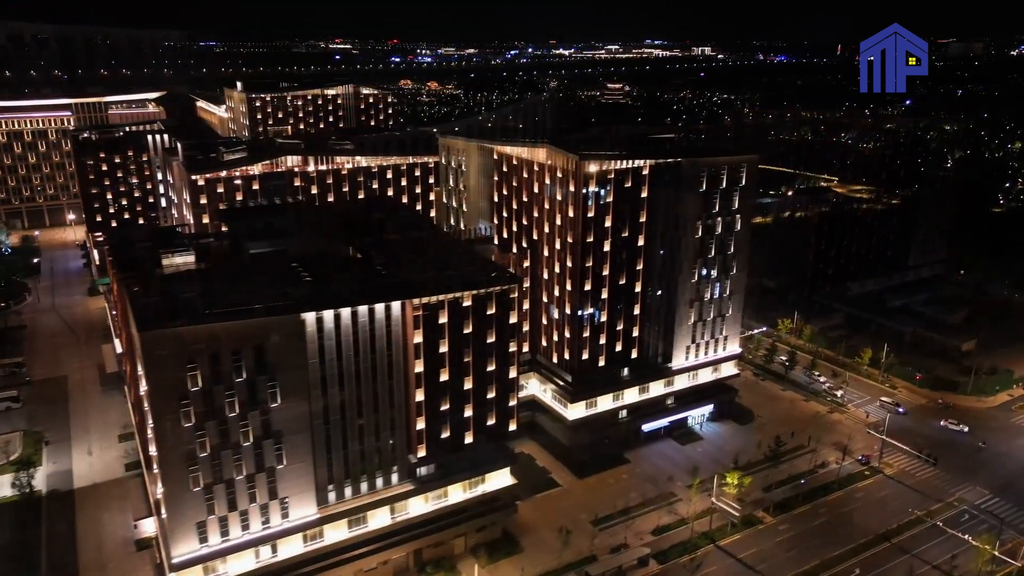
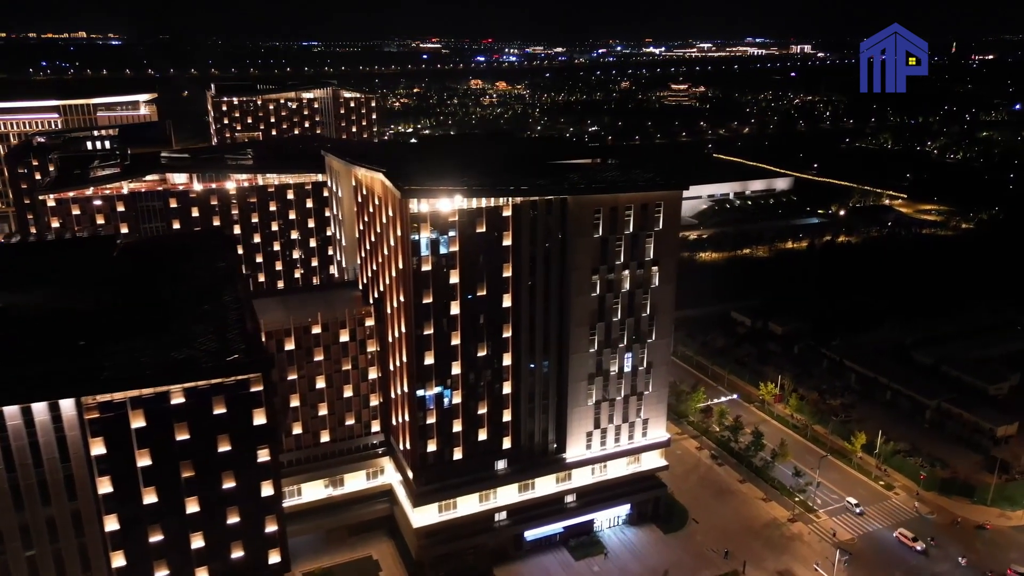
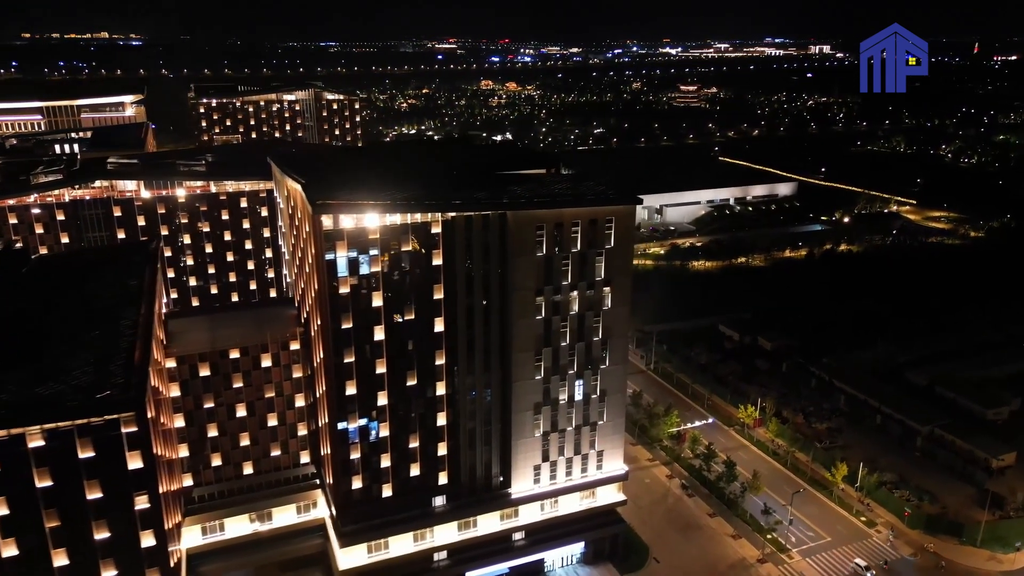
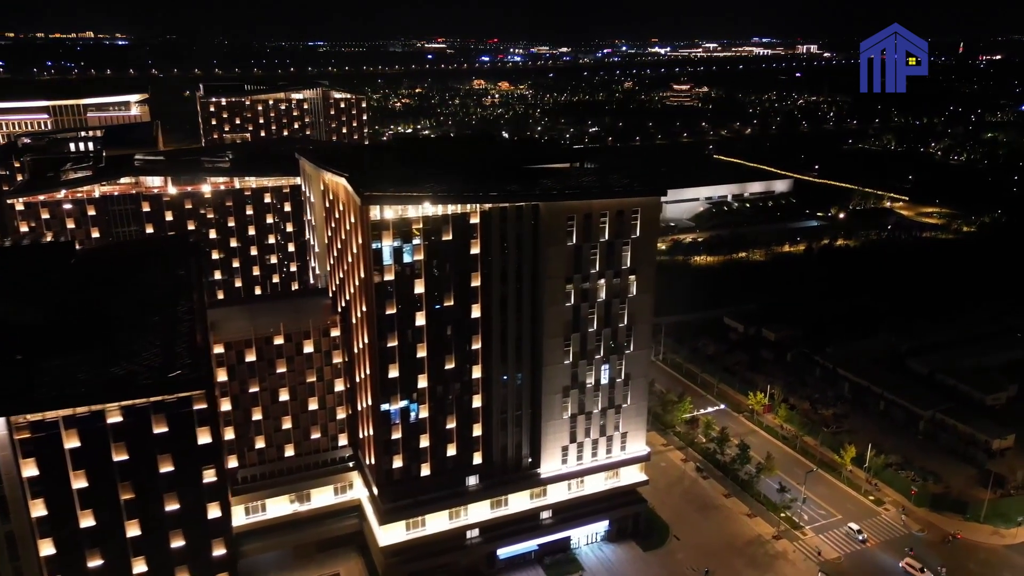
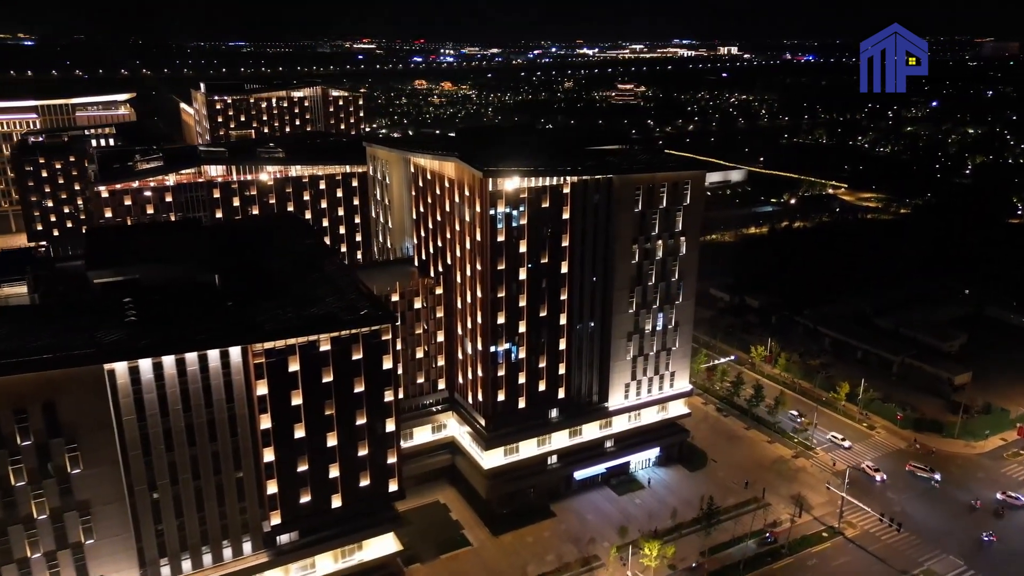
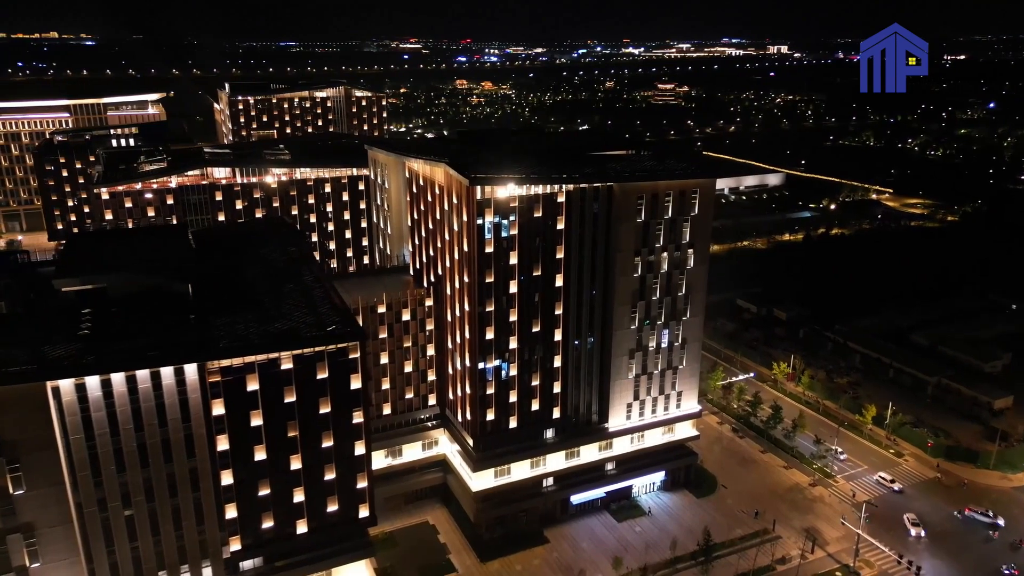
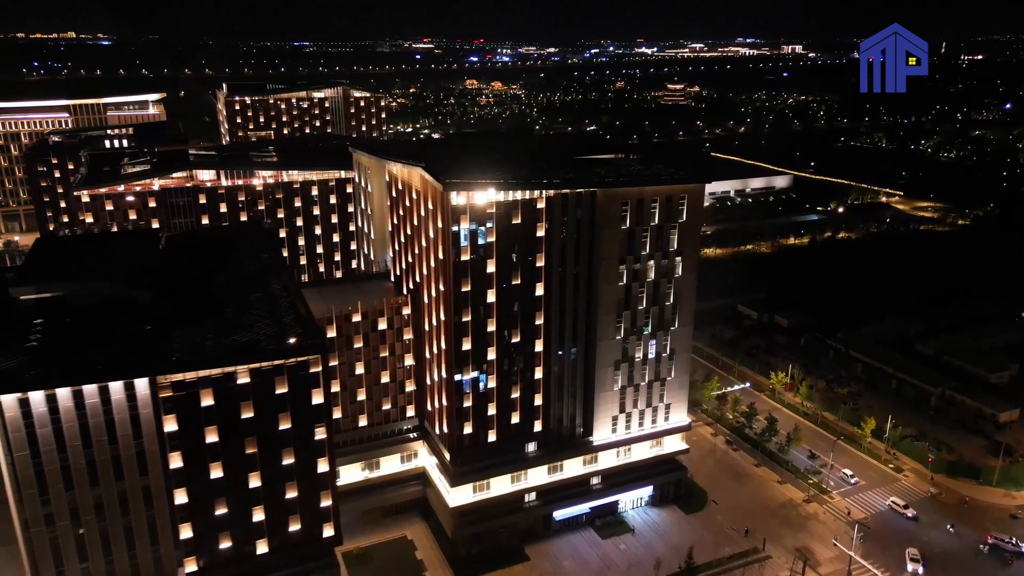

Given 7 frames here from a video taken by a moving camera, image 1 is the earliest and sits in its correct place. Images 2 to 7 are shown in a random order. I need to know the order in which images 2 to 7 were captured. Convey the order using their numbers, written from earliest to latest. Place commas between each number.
5, 6, 7, 2, 4, 3
